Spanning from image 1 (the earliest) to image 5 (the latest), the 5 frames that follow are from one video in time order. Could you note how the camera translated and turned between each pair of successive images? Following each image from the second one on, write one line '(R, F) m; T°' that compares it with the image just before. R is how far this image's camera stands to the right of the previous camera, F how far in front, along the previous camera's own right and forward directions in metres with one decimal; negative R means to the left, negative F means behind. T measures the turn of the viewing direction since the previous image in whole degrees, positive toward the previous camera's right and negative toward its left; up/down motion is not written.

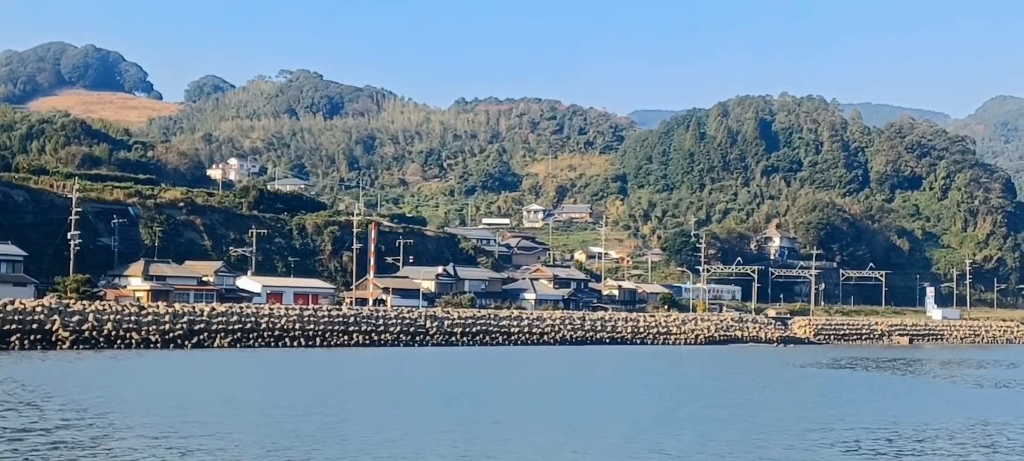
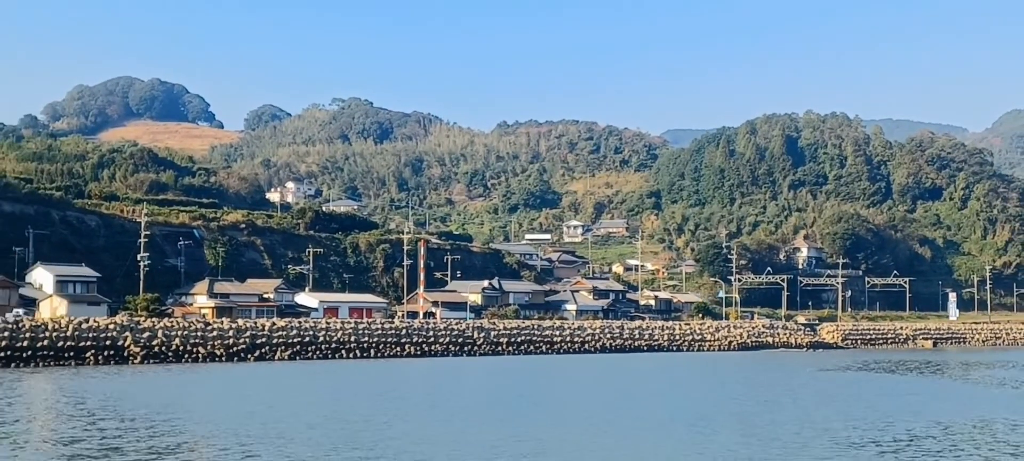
(-0.3, -3.0) m; -1°
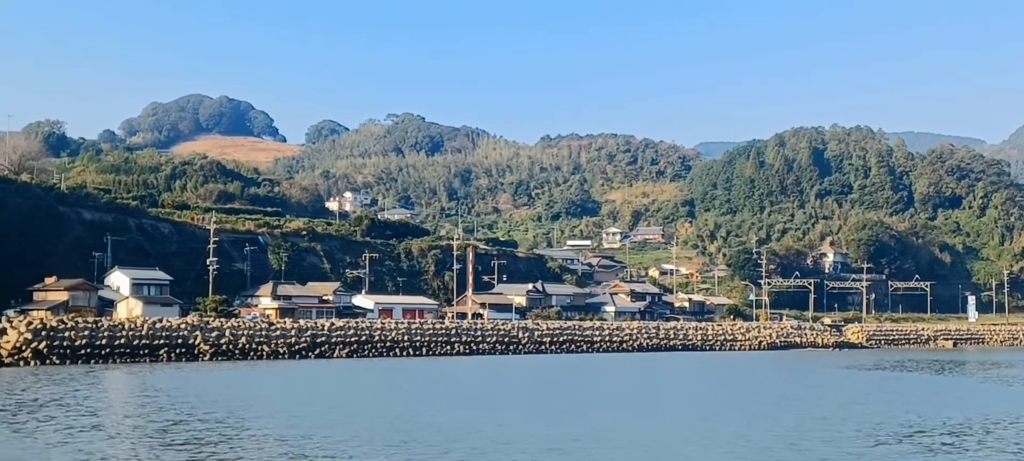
(0.0, -3.6) m; -2°
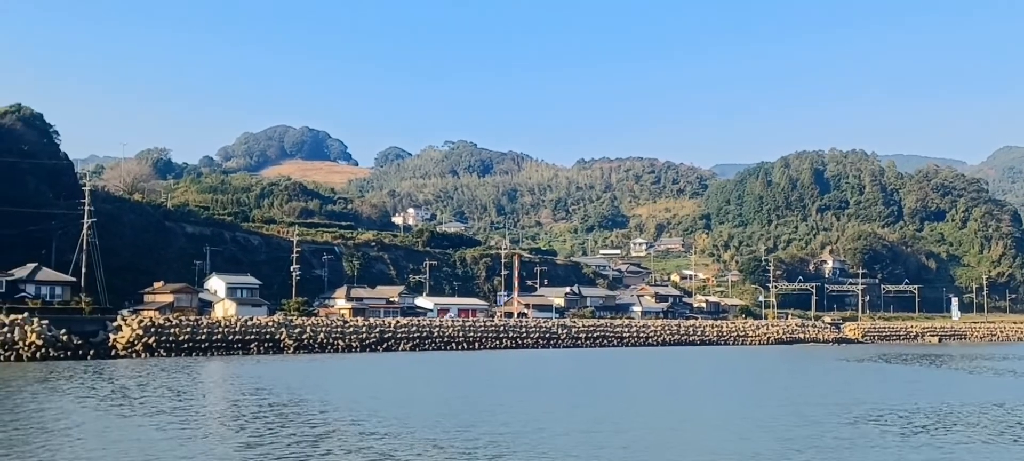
(+0.4, -9.0) m; -2°
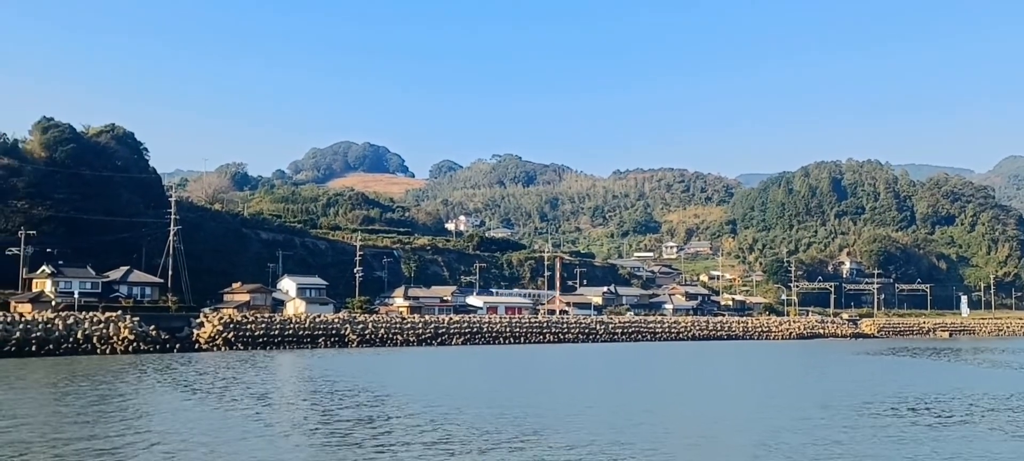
(+1.6, -6.5) m; -3°
